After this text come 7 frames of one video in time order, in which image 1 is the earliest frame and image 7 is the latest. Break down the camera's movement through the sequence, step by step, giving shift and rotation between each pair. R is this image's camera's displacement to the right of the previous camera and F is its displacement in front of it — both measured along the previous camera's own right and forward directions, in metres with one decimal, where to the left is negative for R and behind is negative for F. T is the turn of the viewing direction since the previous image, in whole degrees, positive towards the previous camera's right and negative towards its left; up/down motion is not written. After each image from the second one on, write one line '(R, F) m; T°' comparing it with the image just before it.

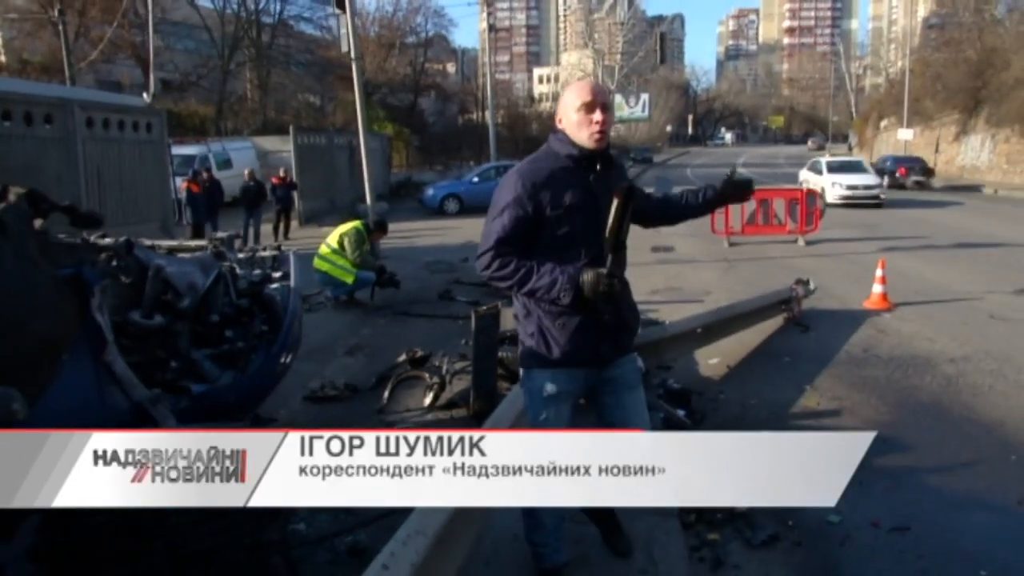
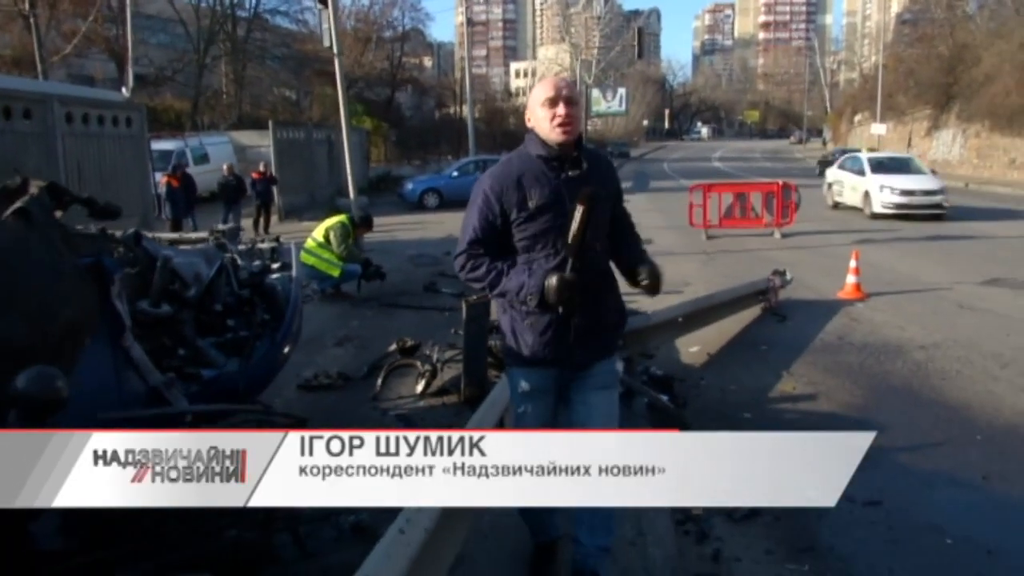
(-0.1, -0.2) m; +1°
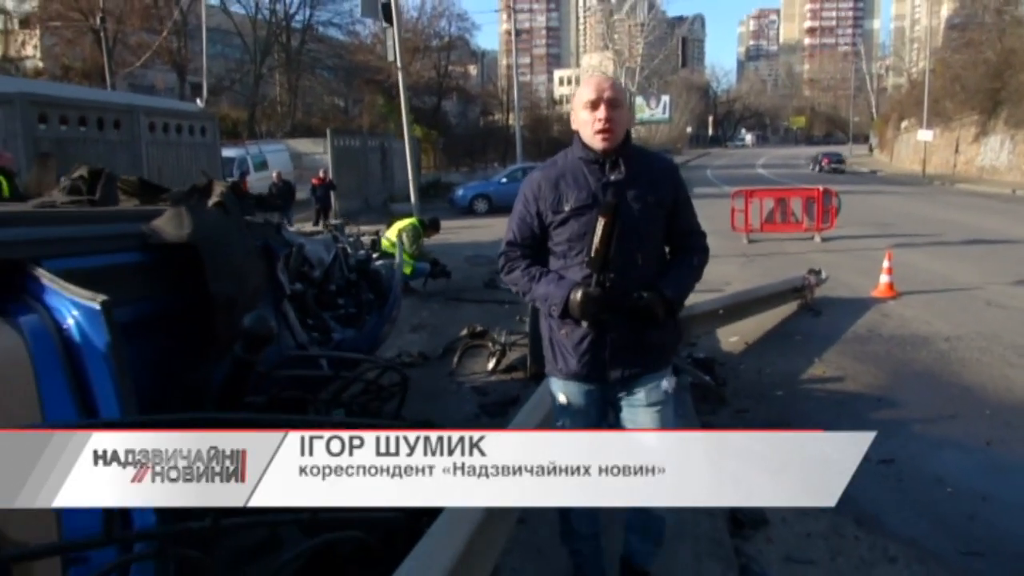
(-0.1, -0.9) m; -3°
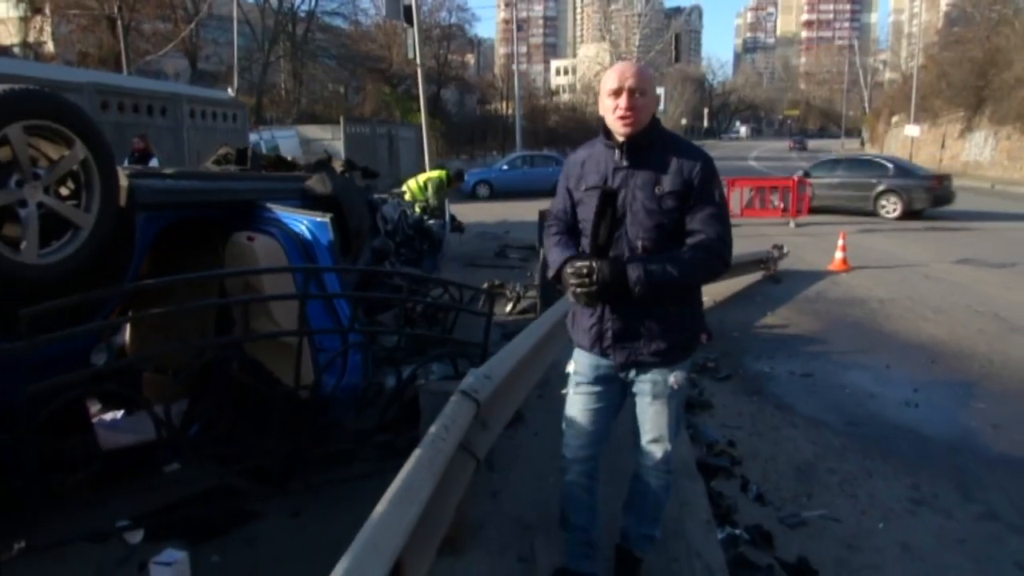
(-0.2, -2.0) m; 0°
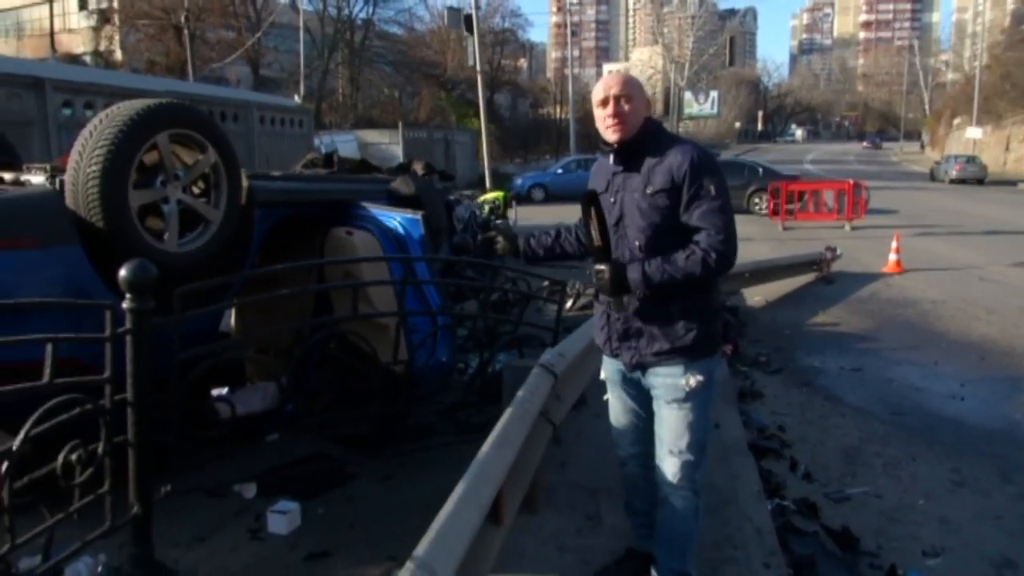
(-0.1, -0.5) m; -3°
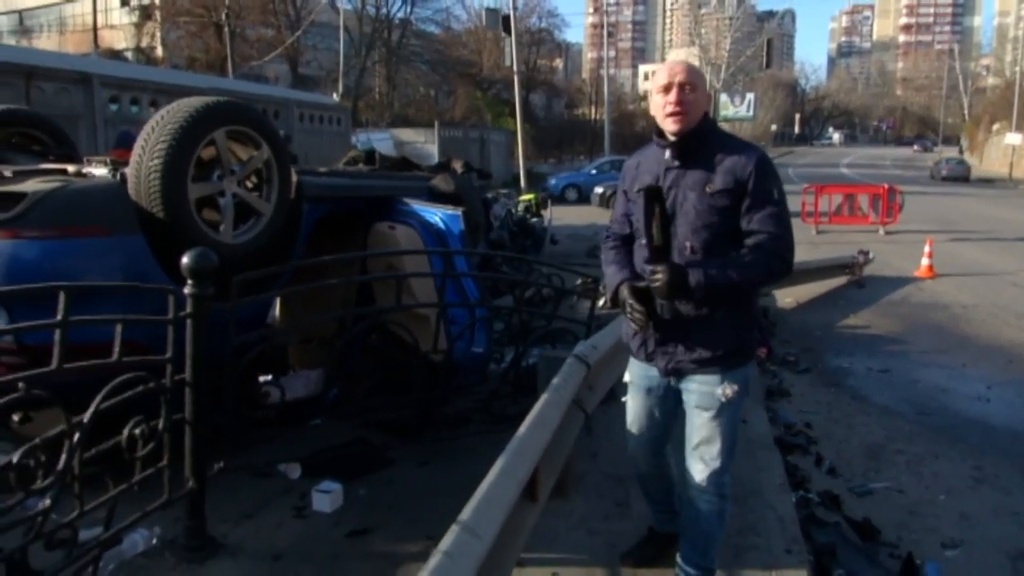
(0.0, -0.2) m; -2°
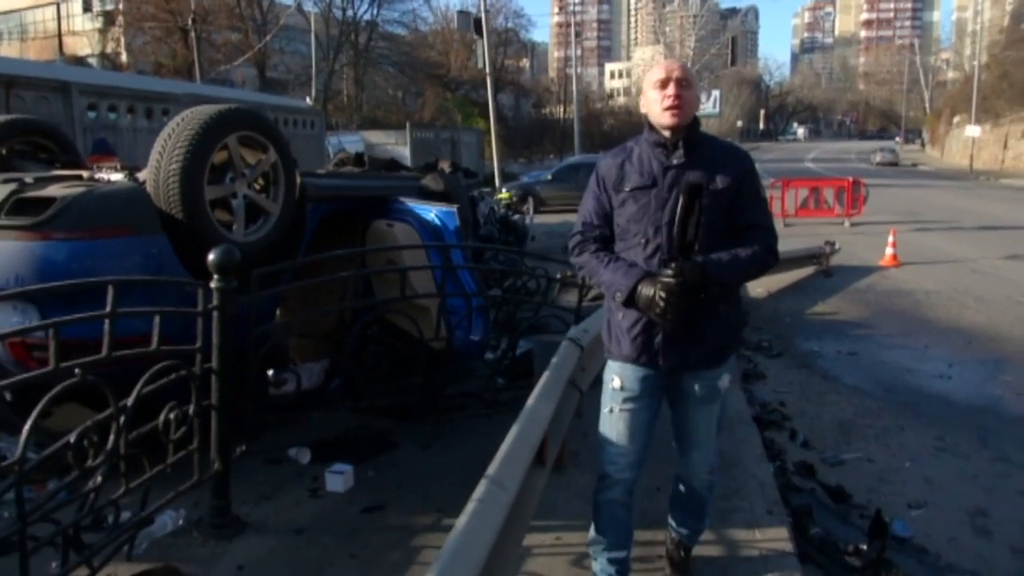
(-0.1, -0.3) m; +2°
